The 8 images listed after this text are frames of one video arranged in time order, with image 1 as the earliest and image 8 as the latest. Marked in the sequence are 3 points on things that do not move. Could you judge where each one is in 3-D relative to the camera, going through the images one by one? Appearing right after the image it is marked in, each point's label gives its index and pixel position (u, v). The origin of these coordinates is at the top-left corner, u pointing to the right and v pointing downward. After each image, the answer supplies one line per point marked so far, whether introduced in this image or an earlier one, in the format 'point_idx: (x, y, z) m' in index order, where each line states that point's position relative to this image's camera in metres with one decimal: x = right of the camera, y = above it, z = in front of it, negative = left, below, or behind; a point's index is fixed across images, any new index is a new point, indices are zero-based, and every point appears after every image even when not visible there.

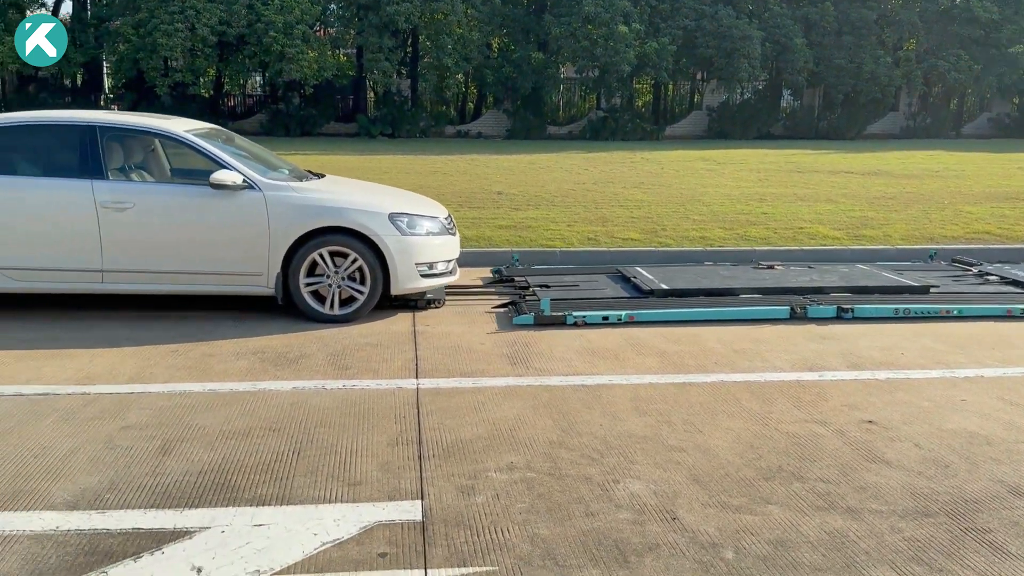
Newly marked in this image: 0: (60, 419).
0: (-2.6, -0.7, +4.8) m
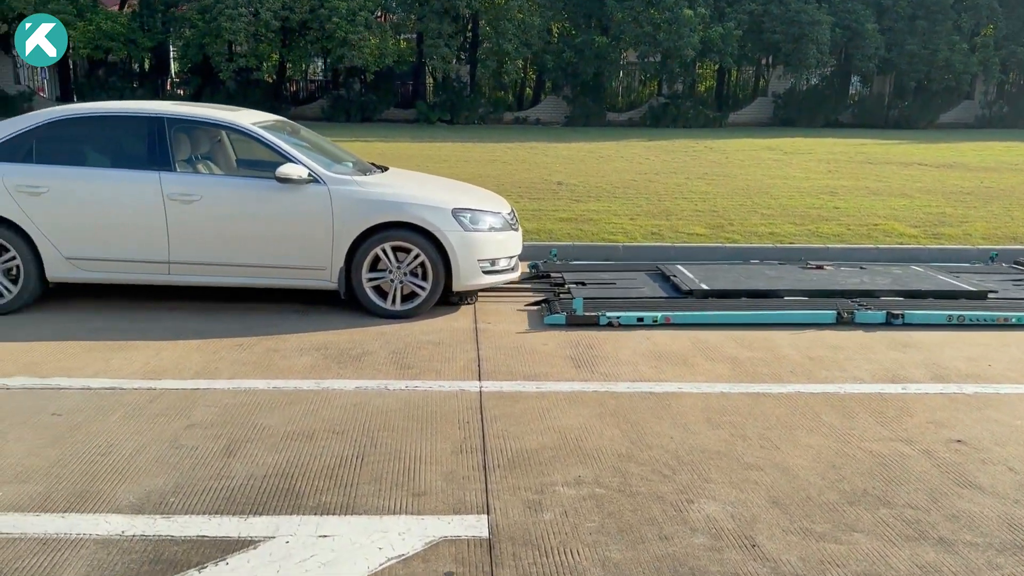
0: (-2.2, -0.7, +4.8) m
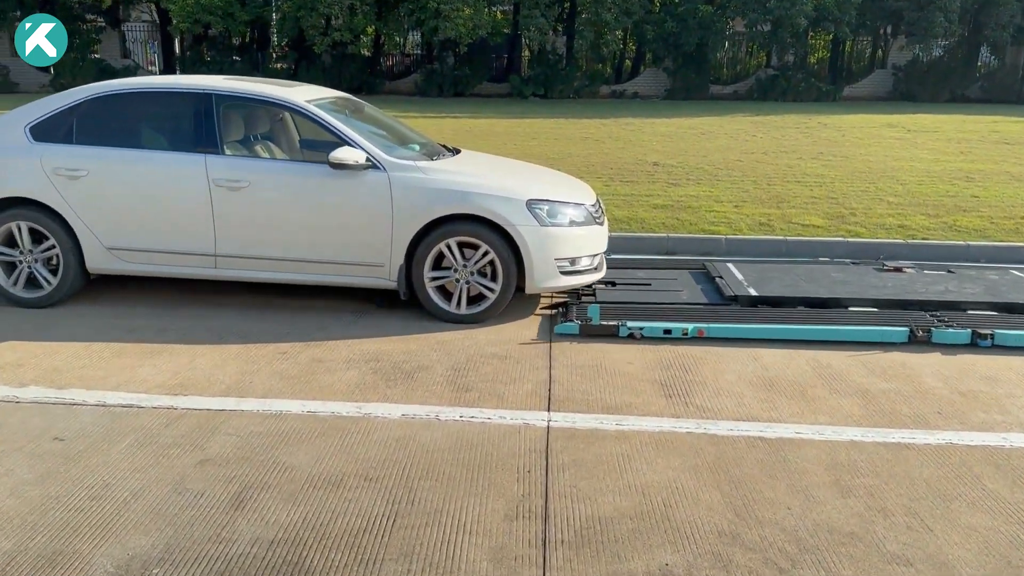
0: (-1.8, -0.7, +4.1) m
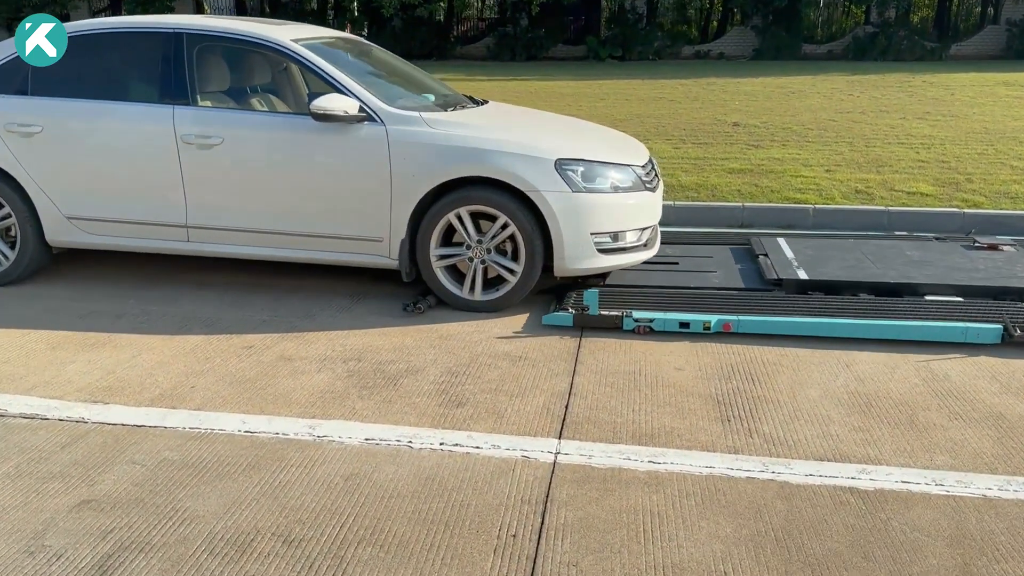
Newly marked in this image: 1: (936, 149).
0: (-1.9, -0.7, +3.2) m
1: (+5.1, +1.7, +10.2) m
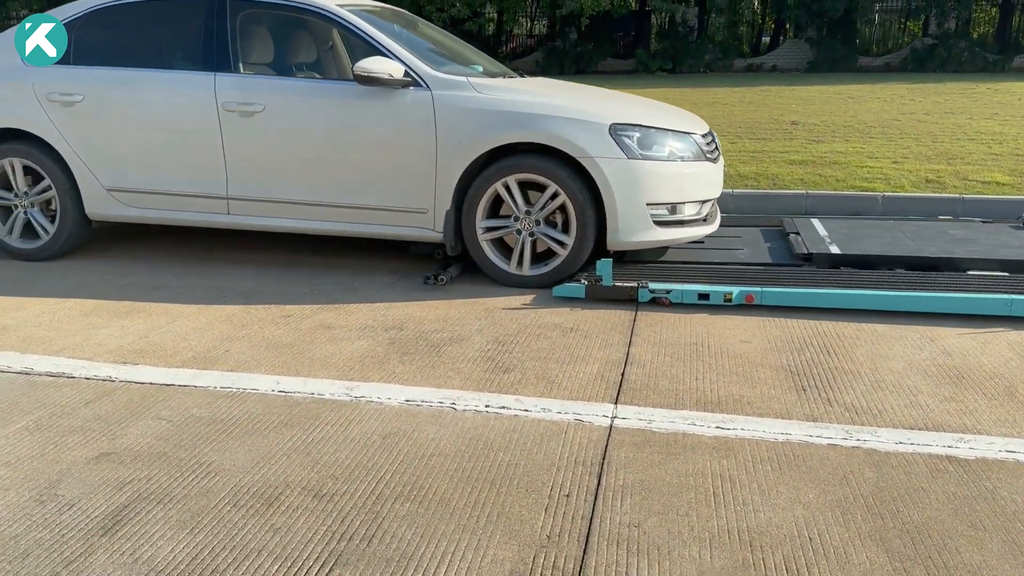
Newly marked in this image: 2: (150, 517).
0: (-1.7, -0.5, +3.0) m
1: (+5.7, +1.6, +9.7) m
2: (-1.0, -0.6, +2.4) m
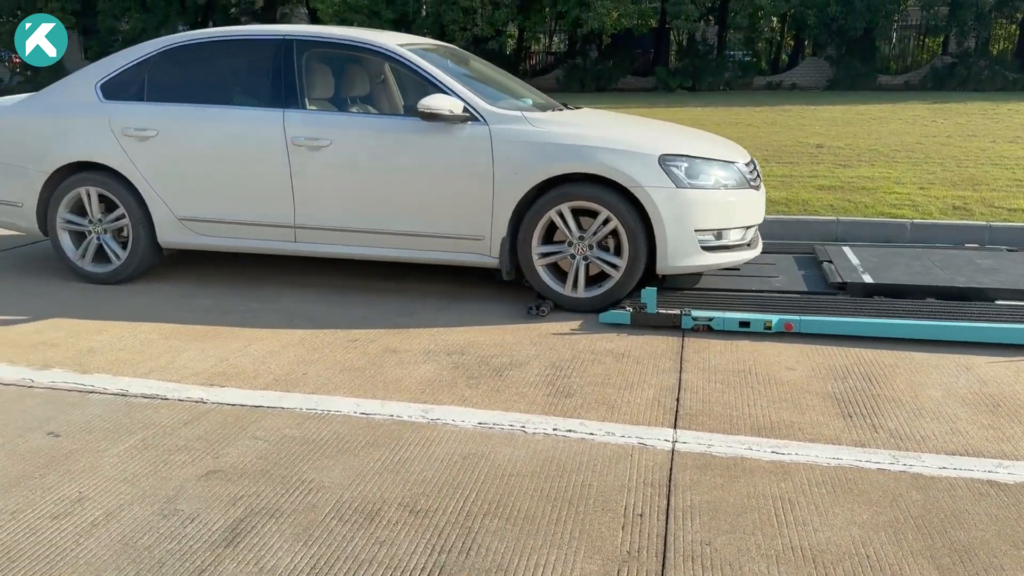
0: (-1.4, -0.6, +3.3) m
1: (+6.1, +1.4, +9.8) m
2: (-0.8, -0.8, +2.7) m
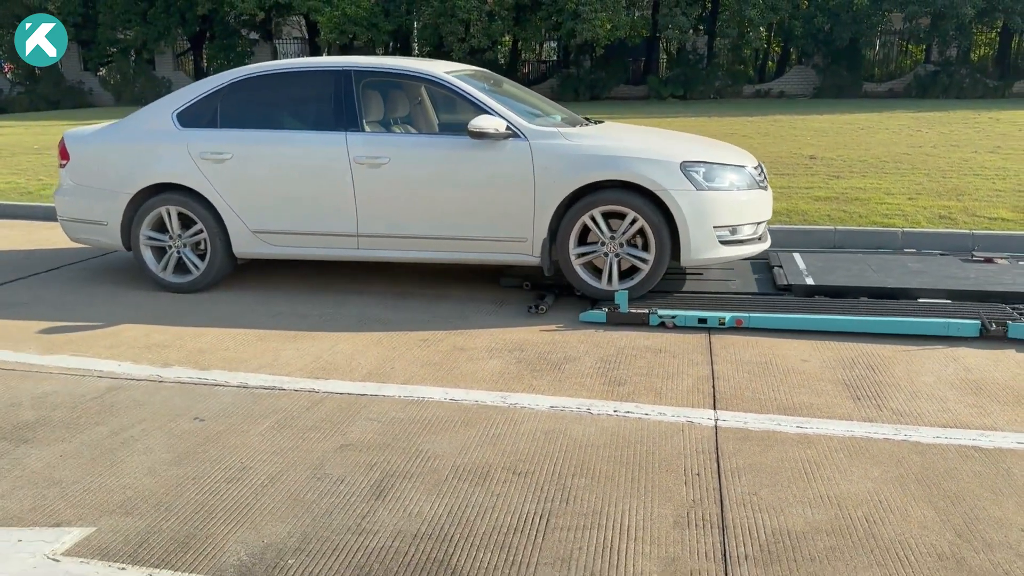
0: (-1.1, -0.6, +3.9) m
1: (+6.3, +1.4, +10.6) m
2: (-0.4, -0.8, +3.3) m
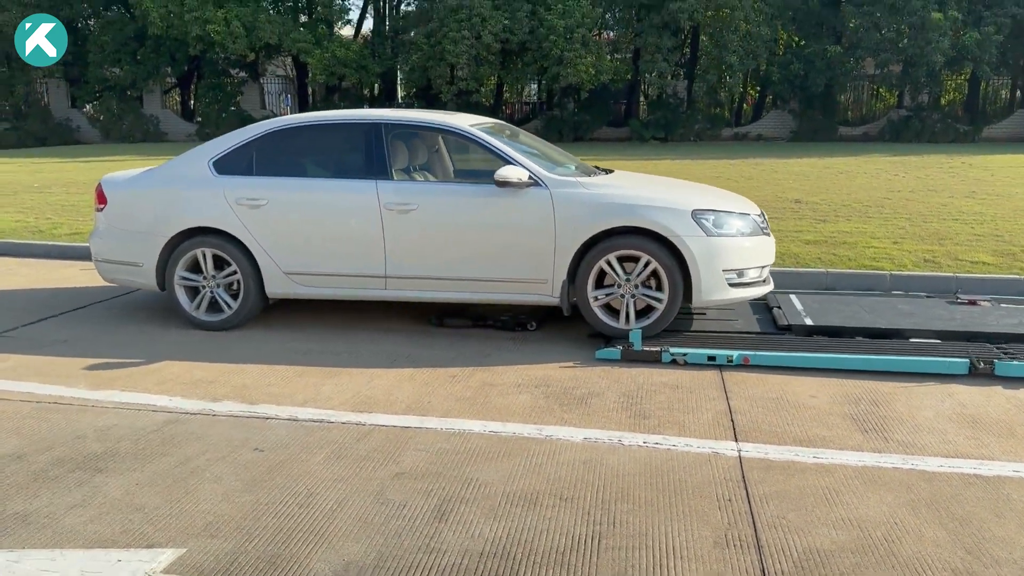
0: (-0.9, -0.8, +4.2) m
1: (+6.3, +0.8, +11.2) m
2: (-0.2, -1.0, +3.6) m
